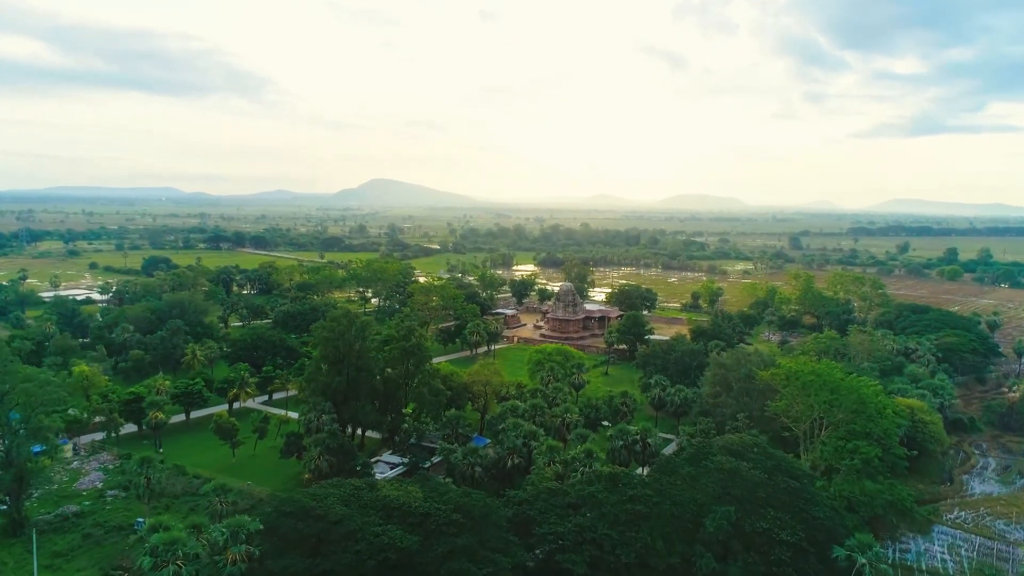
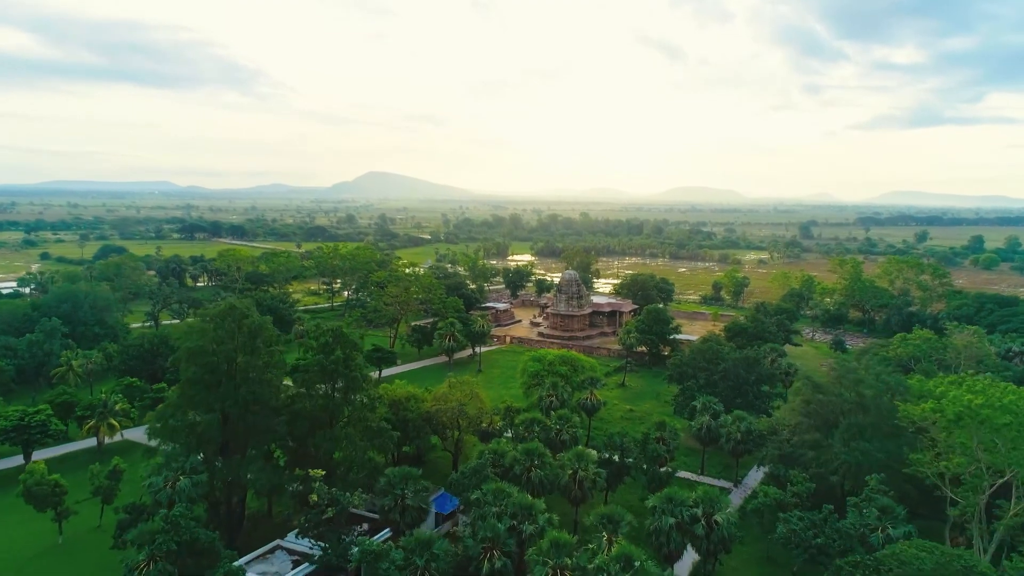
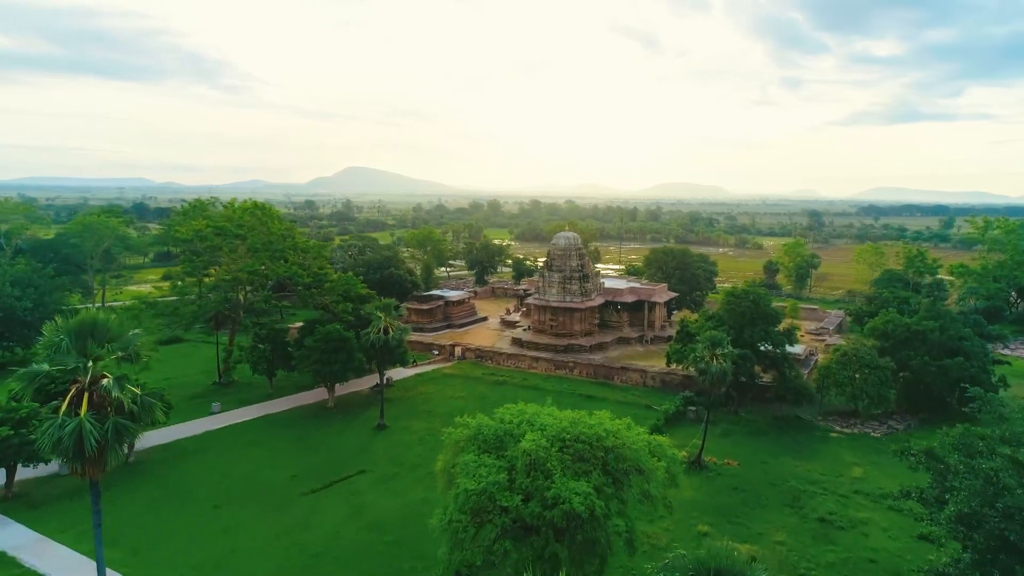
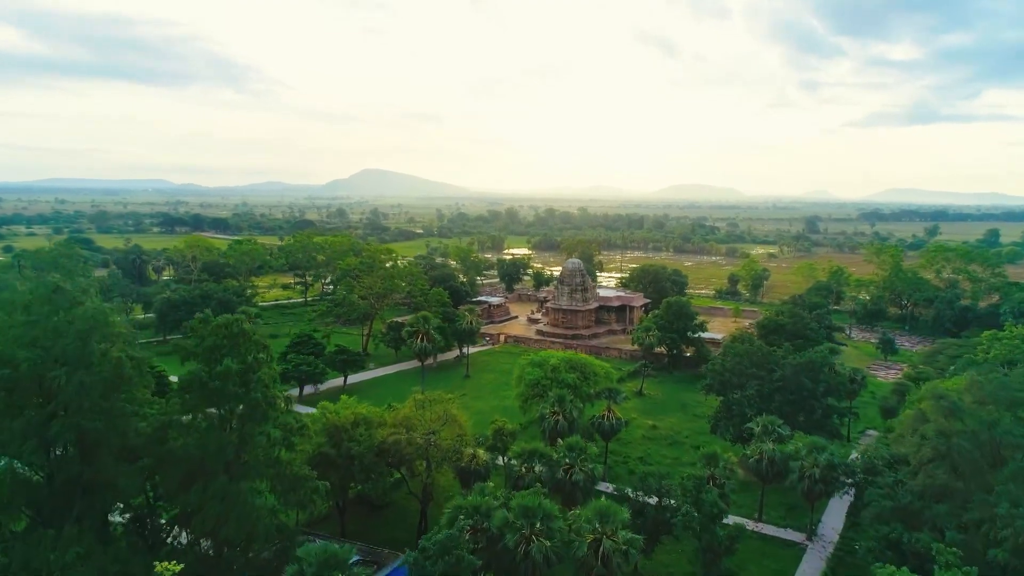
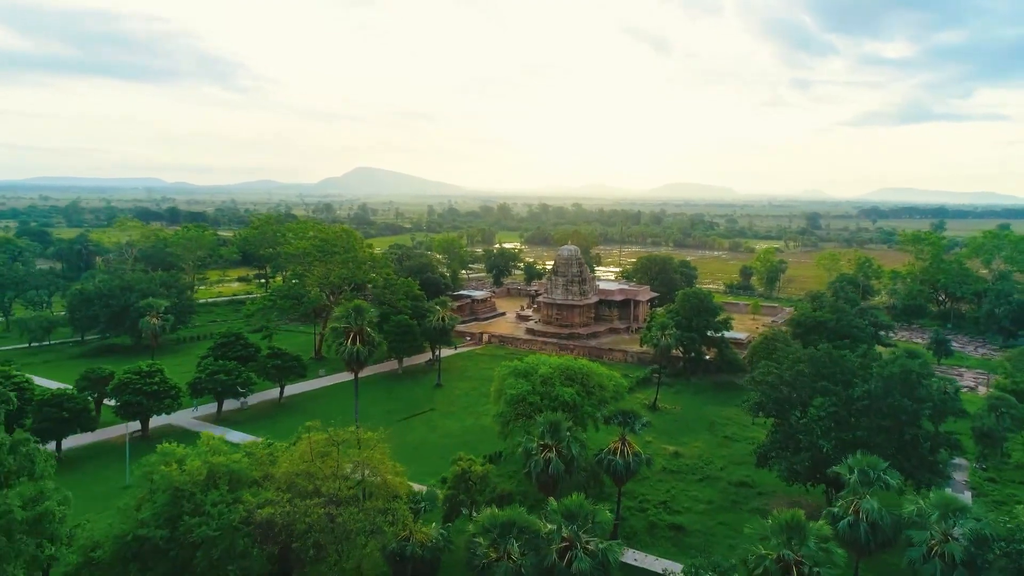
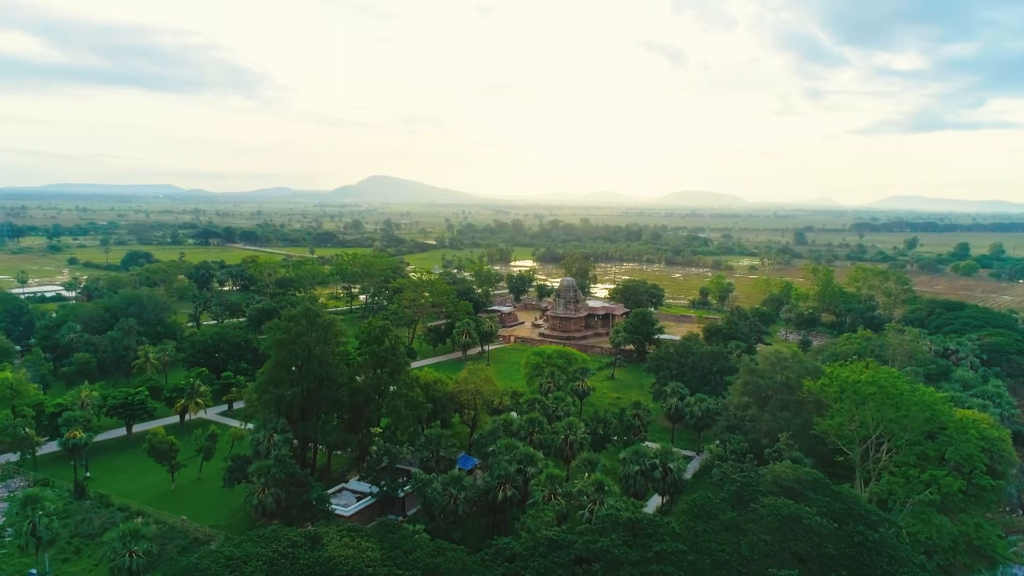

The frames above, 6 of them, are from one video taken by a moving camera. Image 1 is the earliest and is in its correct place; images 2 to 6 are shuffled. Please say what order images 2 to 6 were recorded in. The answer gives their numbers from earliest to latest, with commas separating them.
6, 2, 4, 5, 3
